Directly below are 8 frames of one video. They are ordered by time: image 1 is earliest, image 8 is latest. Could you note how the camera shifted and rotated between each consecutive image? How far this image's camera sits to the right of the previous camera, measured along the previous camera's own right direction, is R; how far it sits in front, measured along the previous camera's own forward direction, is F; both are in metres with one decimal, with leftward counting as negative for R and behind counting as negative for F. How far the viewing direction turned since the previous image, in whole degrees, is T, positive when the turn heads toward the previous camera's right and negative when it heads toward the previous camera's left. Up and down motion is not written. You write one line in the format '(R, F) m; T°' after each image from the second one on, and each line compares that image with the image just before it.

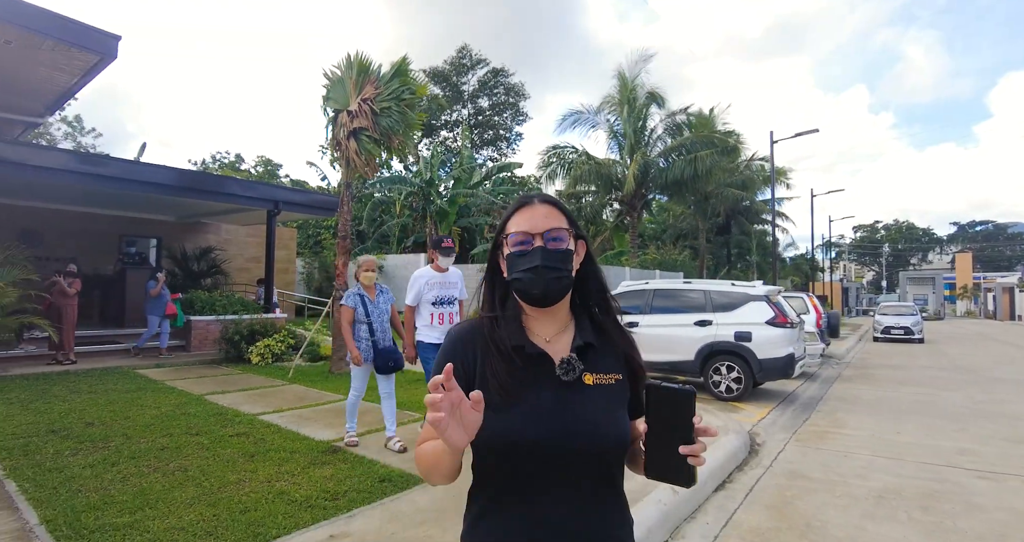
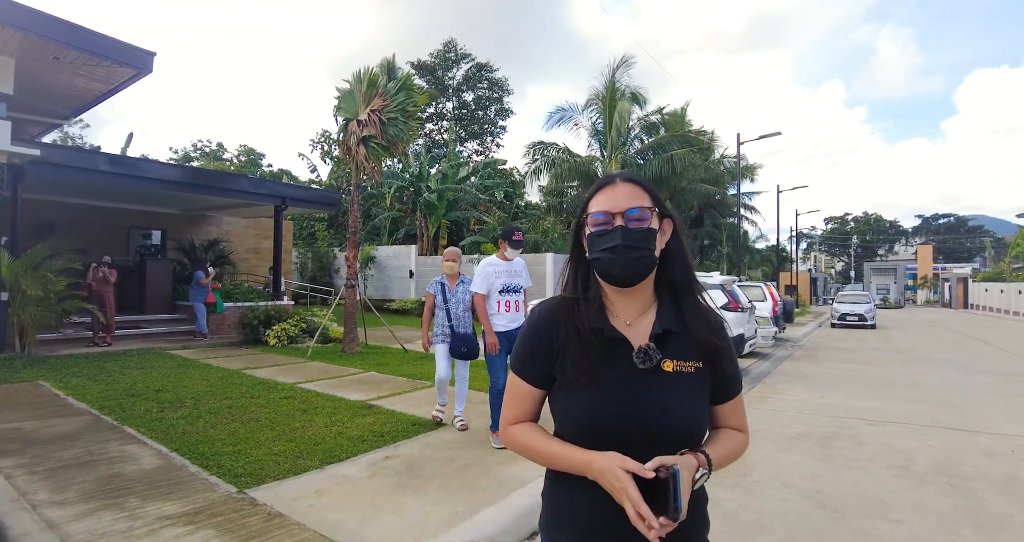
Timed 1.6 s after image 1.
(-0.2, -1.1) m; +2°
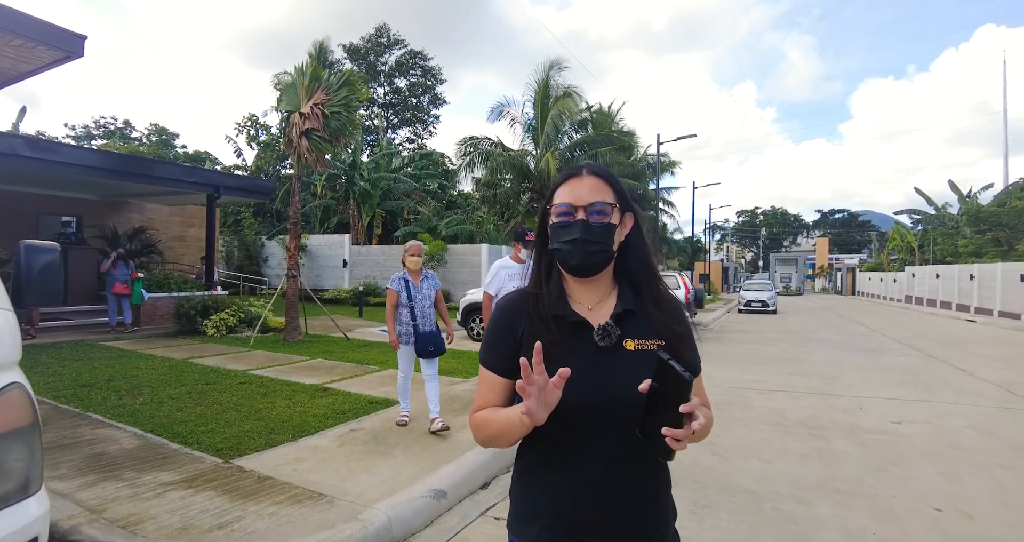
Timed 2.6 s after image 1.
(-0.2, -0.6) m; +8°
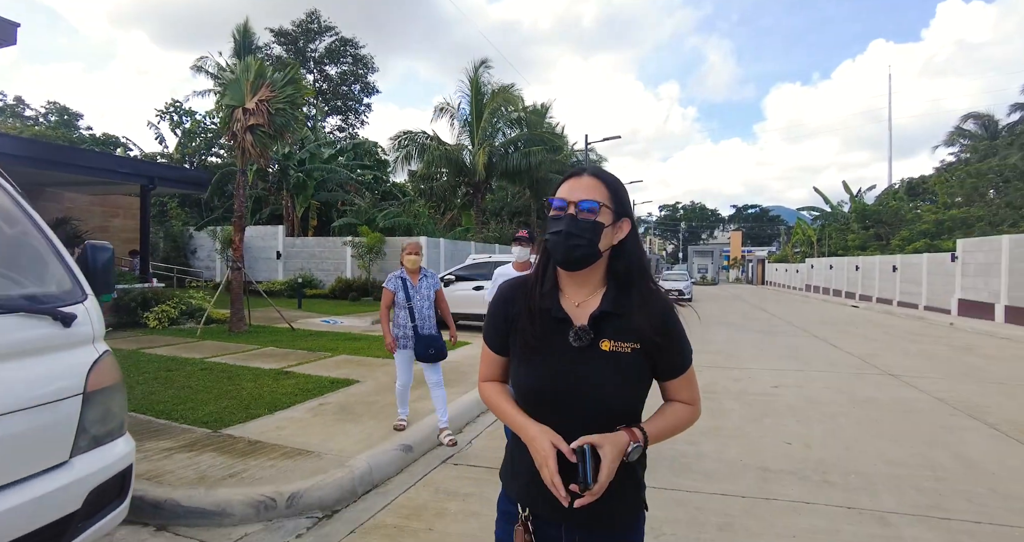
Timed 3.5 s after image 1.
(-0.2, -0.8) m; +8°
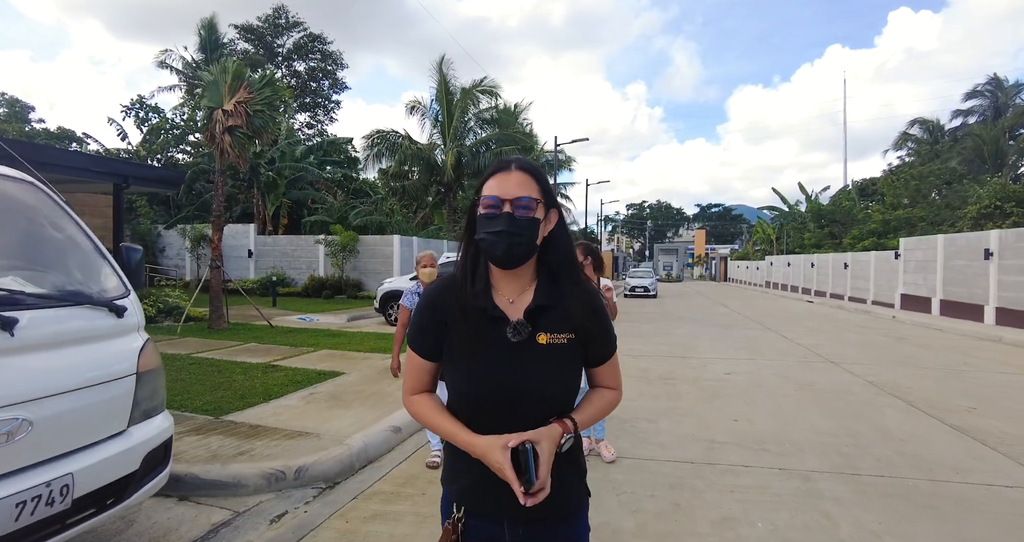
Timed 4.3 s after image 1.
(-0.1, -0.5) m; +3°
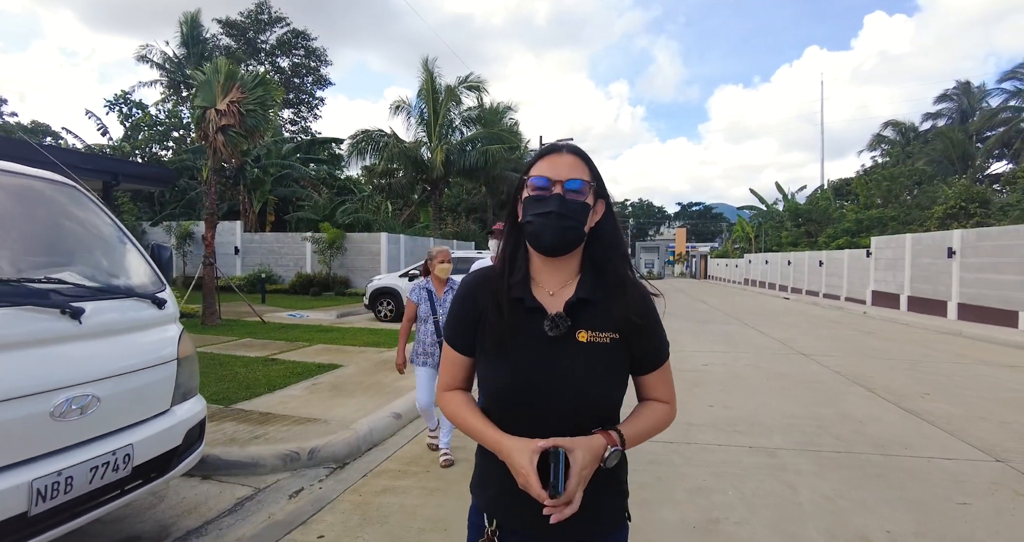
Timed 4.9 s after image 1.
(-0.1, -0.3) m; +2°
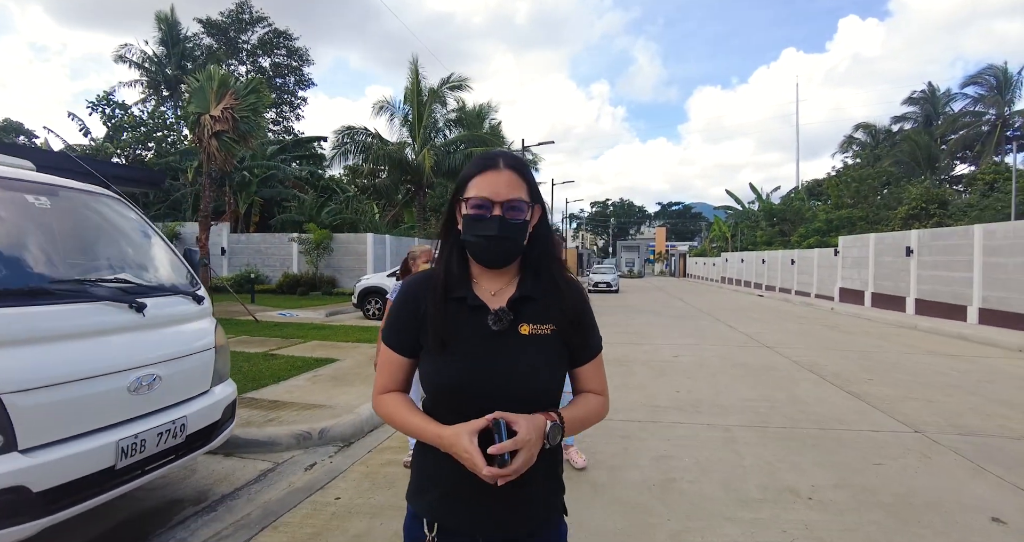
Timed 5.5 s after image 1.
(0.0, -0.5) m; +2°
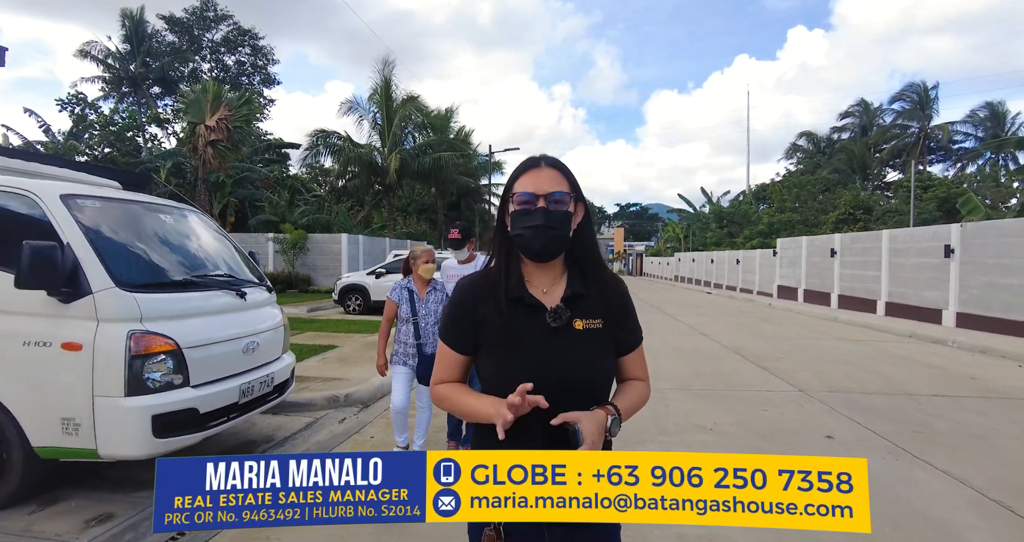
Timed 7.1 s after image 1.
(-0.3, -1.3) m; +4°
